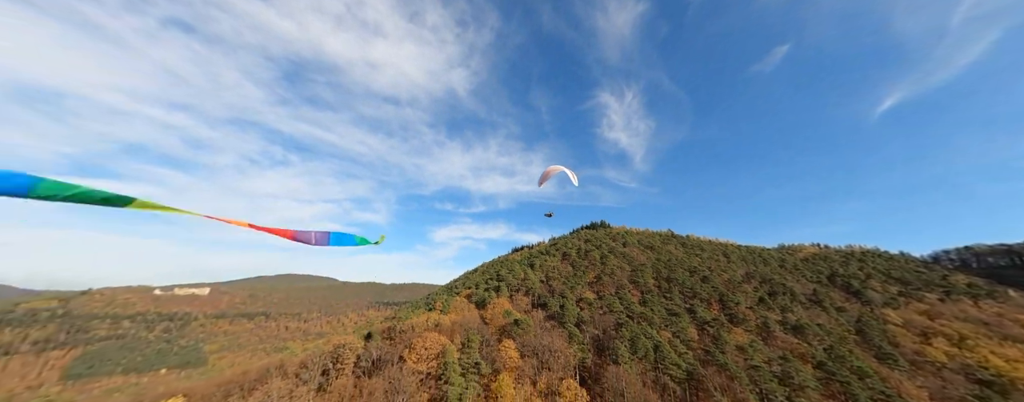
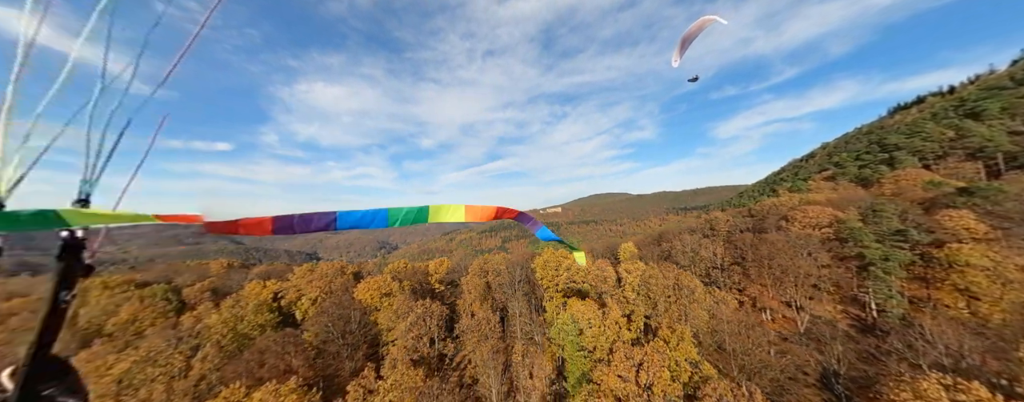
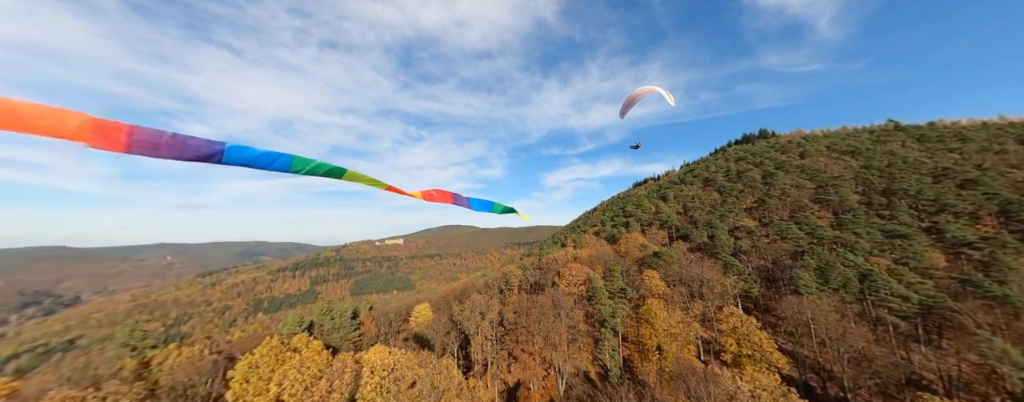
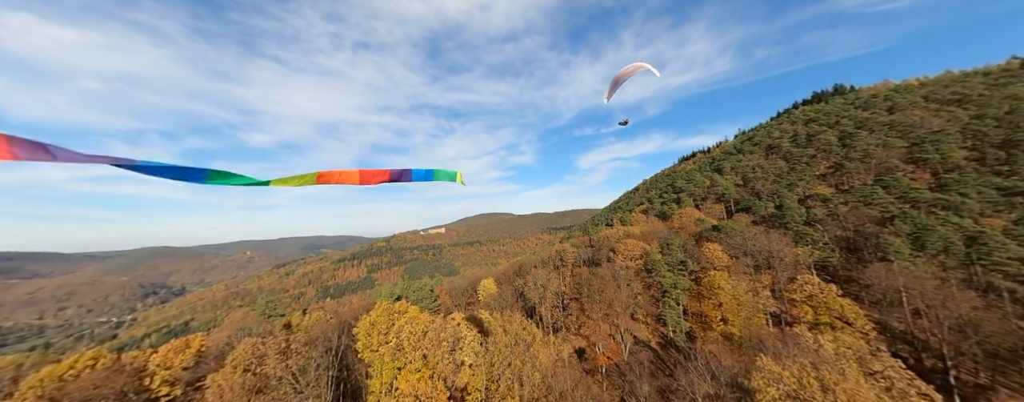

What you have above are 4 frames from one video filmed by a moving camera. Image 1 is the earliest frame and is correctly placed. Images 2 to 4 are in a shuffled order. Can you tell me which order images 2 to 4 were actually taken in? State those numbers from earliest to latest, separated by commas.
3, 4, 2
